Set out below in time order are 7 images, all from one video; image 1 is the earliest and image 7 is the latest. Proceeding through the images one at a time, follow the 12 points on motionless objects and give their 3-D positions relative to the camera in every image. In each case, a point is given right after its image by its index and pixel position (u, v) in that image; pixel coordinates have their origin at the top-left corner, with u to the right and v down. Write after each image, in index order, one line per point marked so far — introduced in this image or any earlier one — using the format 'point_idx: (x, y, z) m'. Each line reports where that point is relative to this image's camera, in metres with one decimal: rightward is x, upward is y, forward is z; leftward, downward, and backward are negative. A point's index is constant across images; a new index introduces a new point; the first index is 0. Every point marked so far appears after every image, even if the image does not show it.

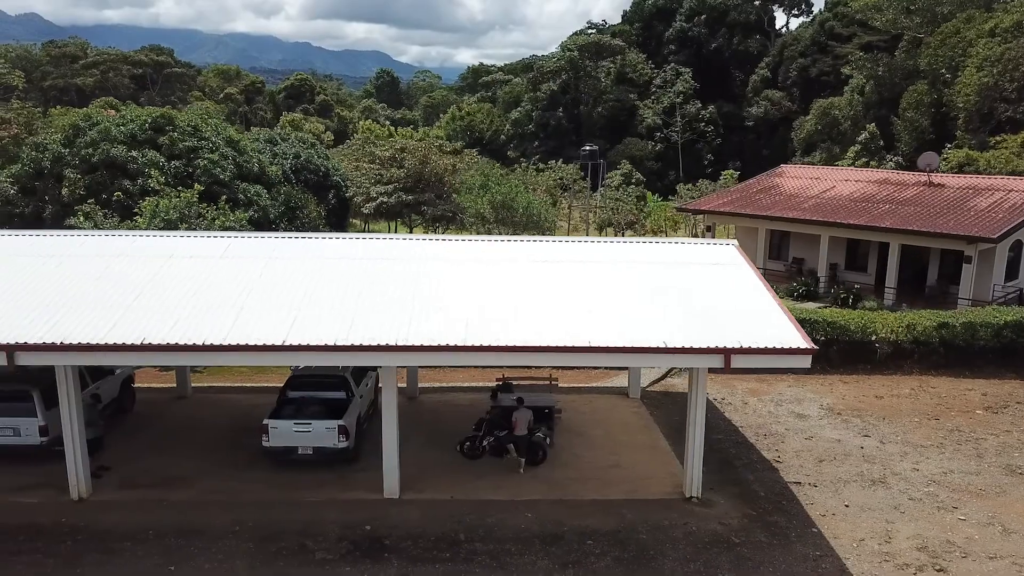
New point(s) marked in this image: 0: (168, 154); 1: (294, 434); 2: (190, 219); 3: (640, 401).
0: (-7.4, +2.9, +17.8) m
1: (-2.8, -1.9, +10.6) m
2: (-6.4, +1.4, +16.5) m
3: (+2.2, -1.9, +14.0) m
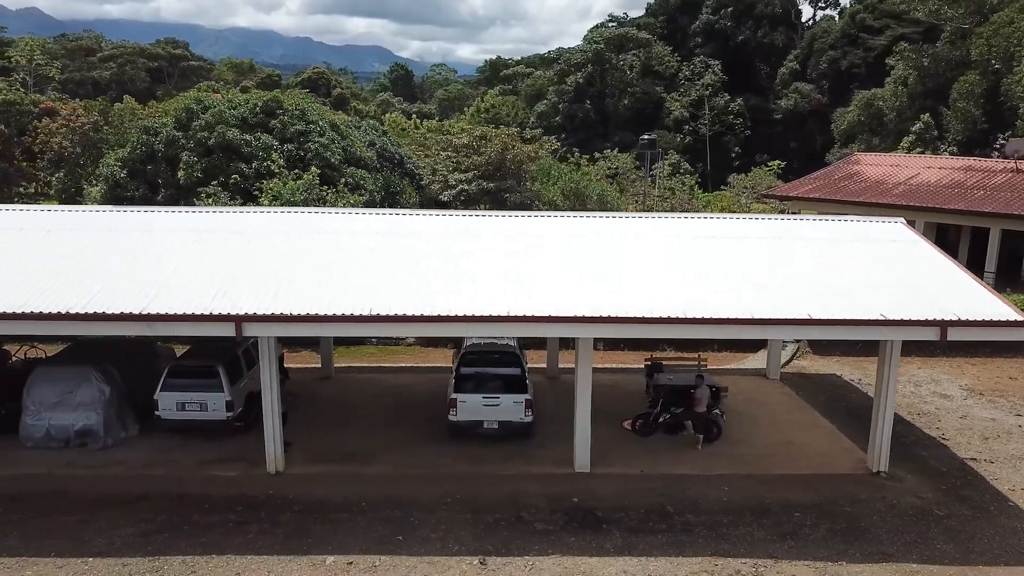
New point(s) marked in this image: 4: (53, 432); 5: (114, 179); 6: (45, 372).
0: (-5.0, +3.3, +17.8) m
1: (-0.4, -1.6, +10.6) m
2: (-3.9, +1.8, +16.5) m
3: (+4.6, -1.6, +14.0) m
4: (-5.8, -1.8, +10.4) m
5: (-8.7, +2.3, +17.7) m
6: (-6.0, -1.1, +10.5) m
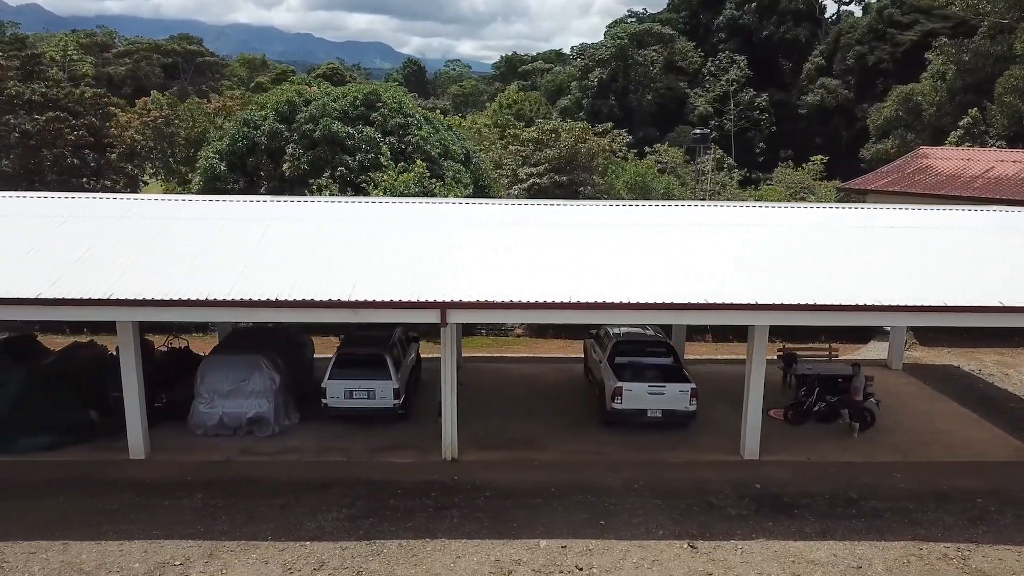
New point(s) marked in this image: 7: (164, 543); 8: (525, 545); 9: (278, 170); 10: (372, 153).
0: (-2.8, +3.4, +17.9) m
1: (+1.8, -1.4, +10.7) m
2: (-1.8, +1.9, +16.6) m
3: (+6.8, -1.4, +14.1) m
4: (-3.7, -1.7, +10.5) m
5: (-6.5, +2.5, +17.8) m
6: (-3.8, -0.9, +10.6) m
7: (-3.5, -2.6, +8.2) m
8: (+0.1, -2.6, +8.3) m
9: (-5.0, +2.5, +17.6) m
10: (-2.9, +2.8, +17.3) m
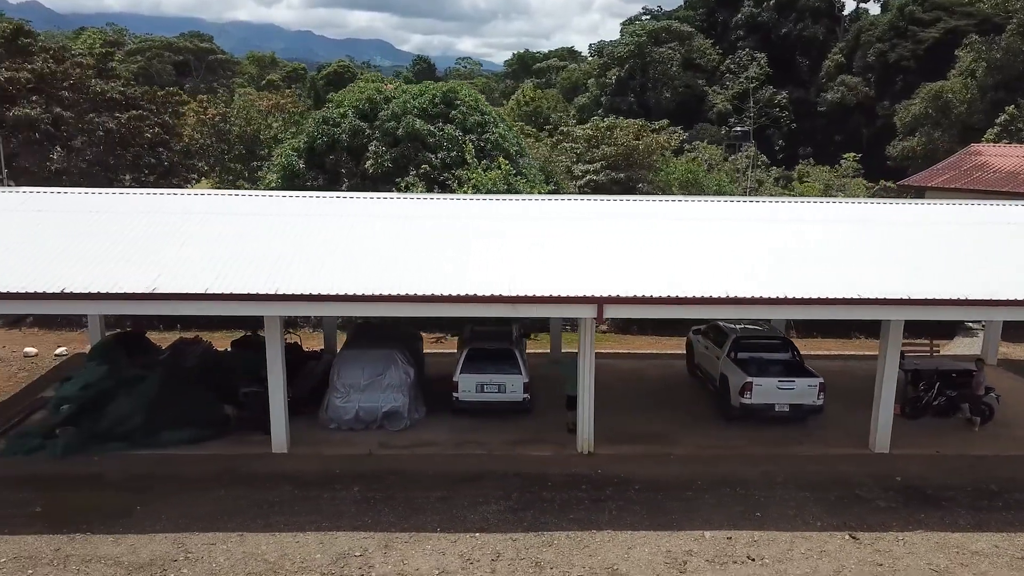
0: (-1.1, +3.5, +18.0) m
1: (+3.5, -1.4, +10.8) m
2: (-0.1, +2.0, +16.7) m
3: (+8.5, -1.4, +14.2) m
4: (-1.9, -1.6, +10.7) m
5: (-4.8, +2.6, +17.9) m
6: (-2.1, -0.9, +10.7) m
7: (-1.8, -2.5, +8.3) m
8: (+1.9, -2.6, +8.5) m
9: (-3.3, +2.6, +17.7) m
10: (-1.2, +2.9, +17.4) m
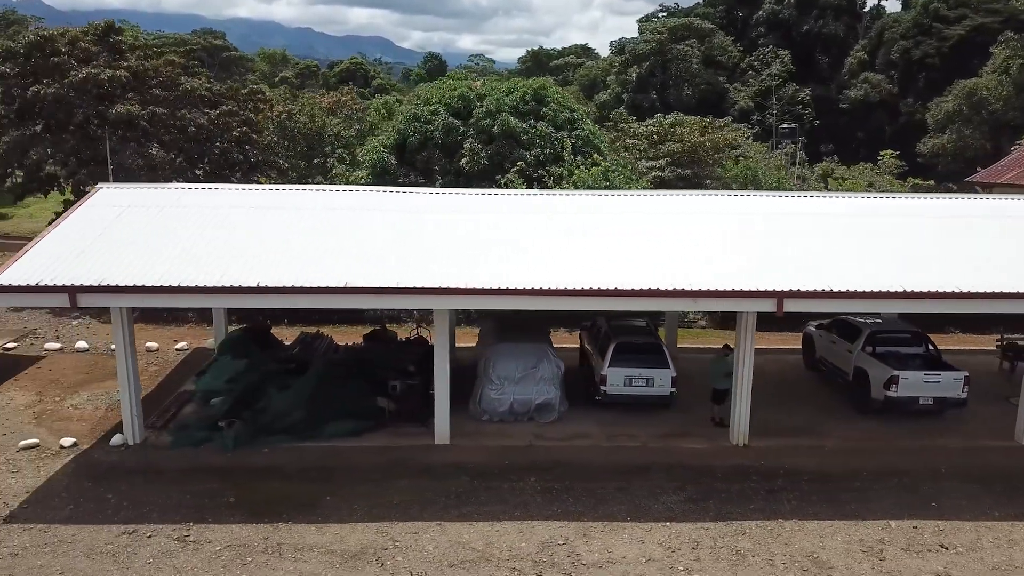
0: (+0.9, +3.6, +18.1) m
1: (+5.5, -1.3, +11.0) m
2: (+1.9, +2.1, +16.8) m
3: (+10.5, -1.3, +14.4) m
4: (+0.1, -1.6, +10.8) m
5: (-2.8, +2.7, +18.1) m
6: (-0.1, -0.8, +10.9) m
7: (+0.2, -2.4, +8.5) m
8: (+3.9, -2.5, +8.6) m
9: (-1.3, +2.7, +17.9) m
10: (+0.8, +3.0, +17.5) m
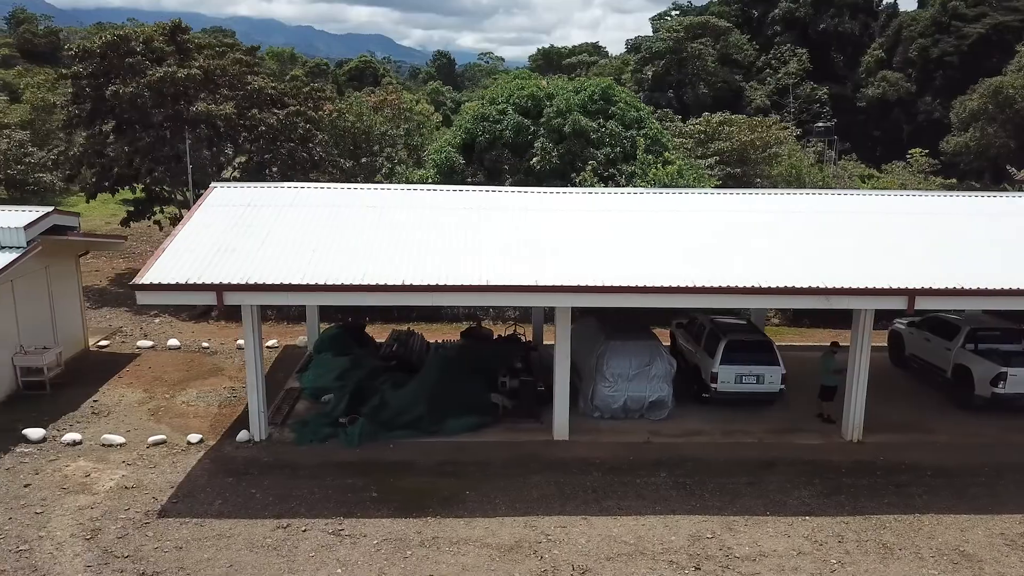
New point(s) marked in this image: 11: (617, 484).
0: (+2.4, +3.7, +18.2) m
1: (+7.0, -1.3, +11.1) m
2: (+3.5, +2.1, +16.9) m
3: (+12.0, -1.3, +14.5) m
4: (+1.6, -1.5, +10.9) m
5: (-1.3, +2.7, +18.2) m
6: (+1.4, -0.8, +11.0) m
7: (+1.7, -2.4, +8.6) m
8: (+5.4, -2.5, +8.7) m
9: (+0.2, +2.7, +18.0) m
10: (+2.3, +3.0, +17.6) m
11: (+1.2, -2.2, +9.3) m
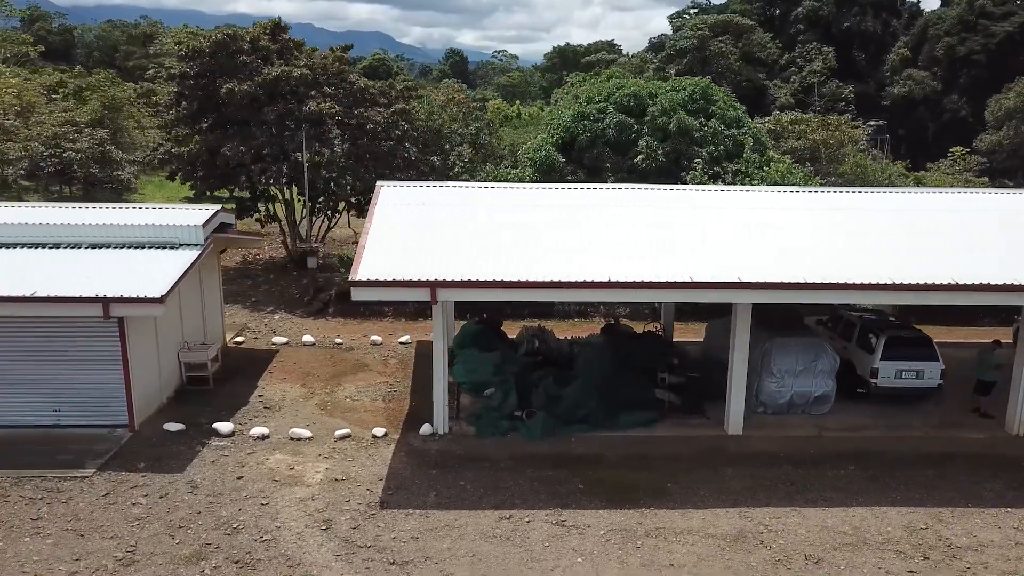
0: (+4.7, +3.7, +18.4) m
1: (+9.3, -1.2, +11.3) m
2: (+5.7, +2.2, +17.1) m
3: (+14.3, -1.2, +14.7) m
4: (+3.8, -1.5, +11.1) m
5: (+1.0, +2.8, +18.4) m
6: (+3.7, -0.7, +11.2) m
7: (+4.0, -2.4, +8.8) m
8: (+7.6, -2.4, +8.9) m
9: (+2.5, +2.8, +18.2) m
10: (+4.6, +3.1, +17.8) m
11: (+3.4, -2.2, +9.5) m
